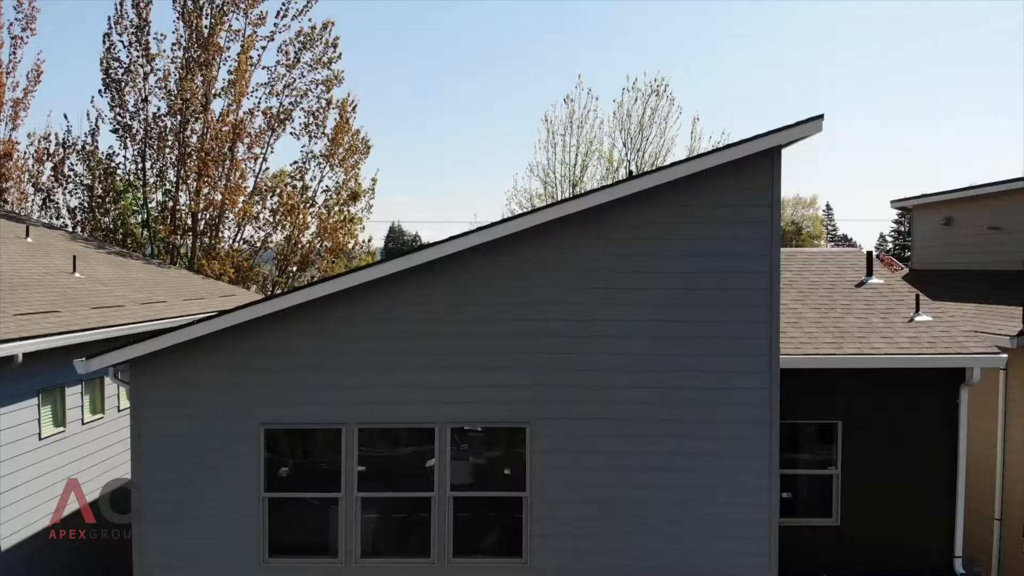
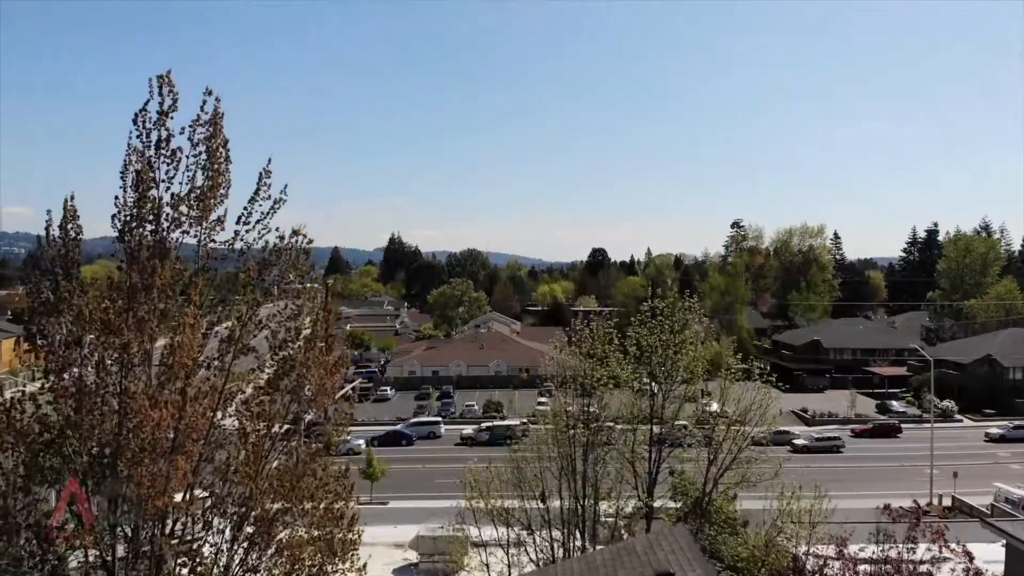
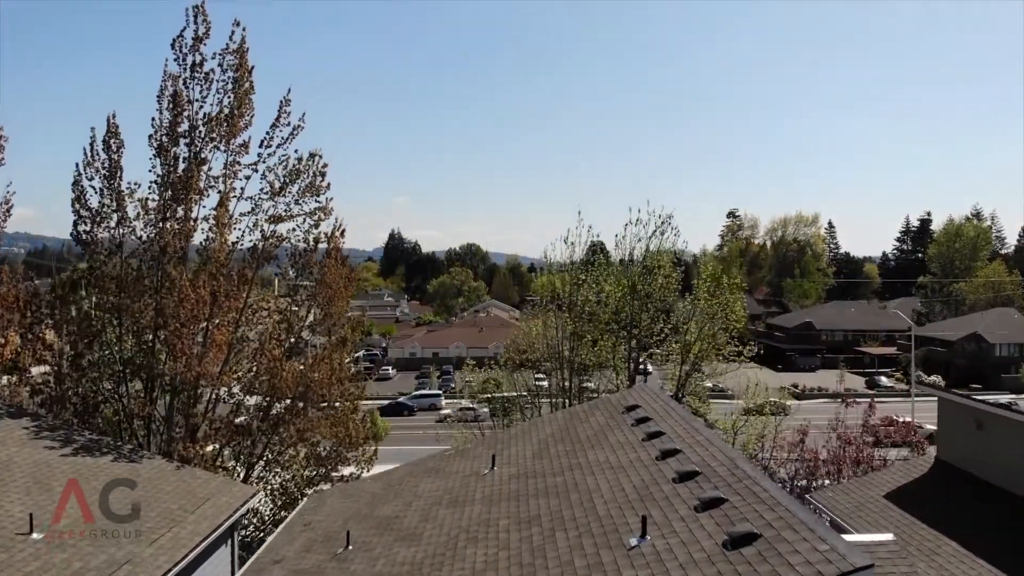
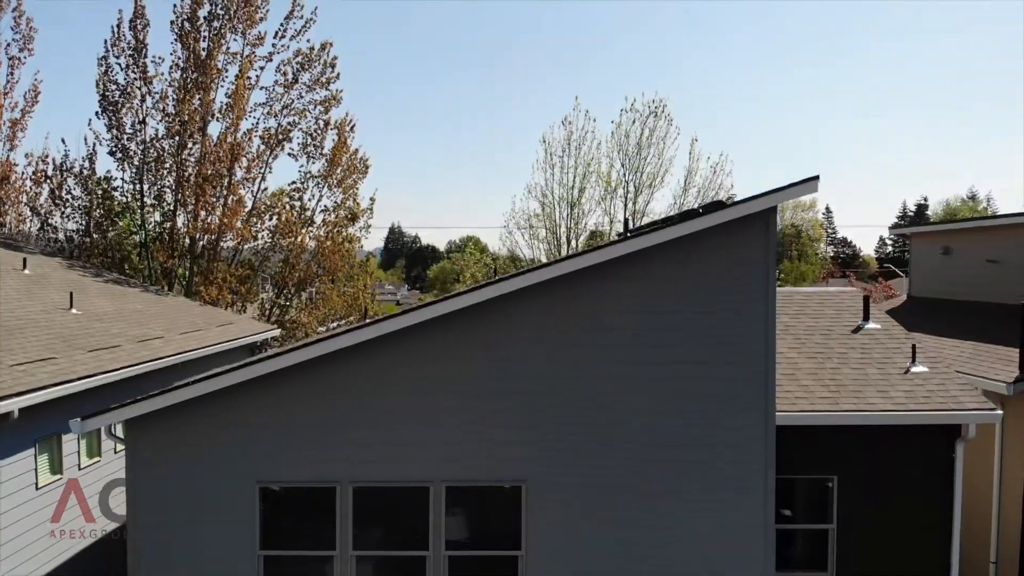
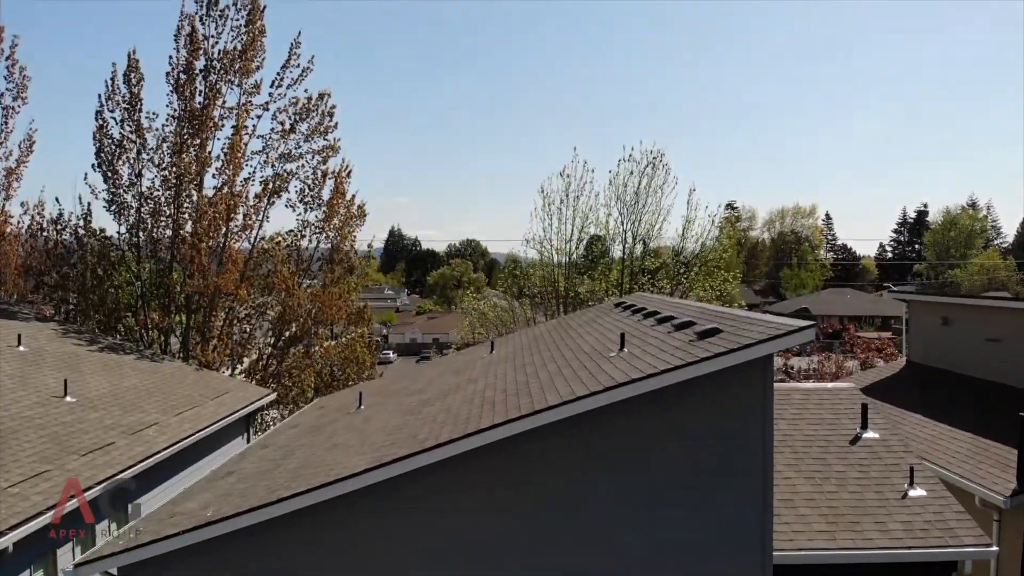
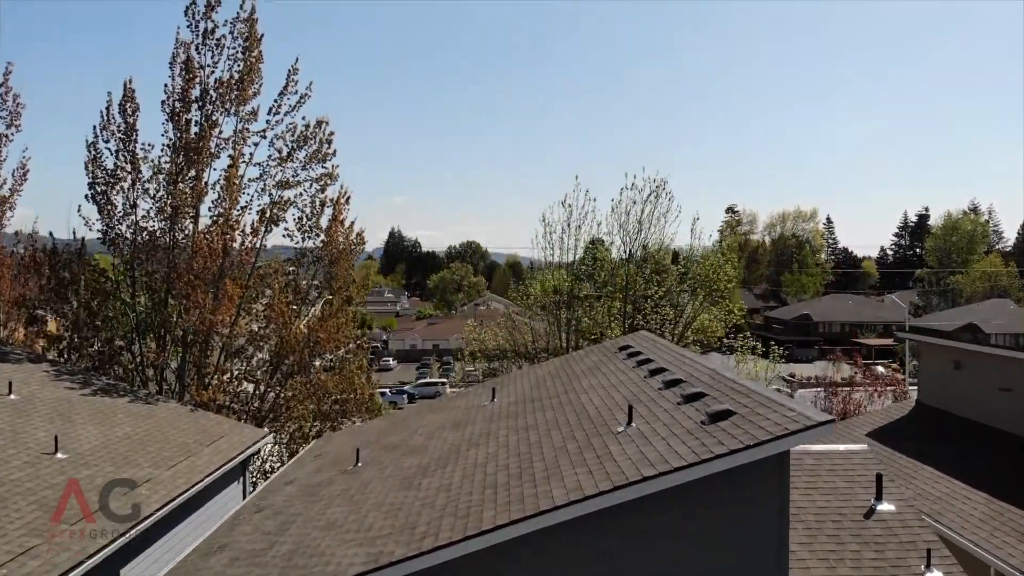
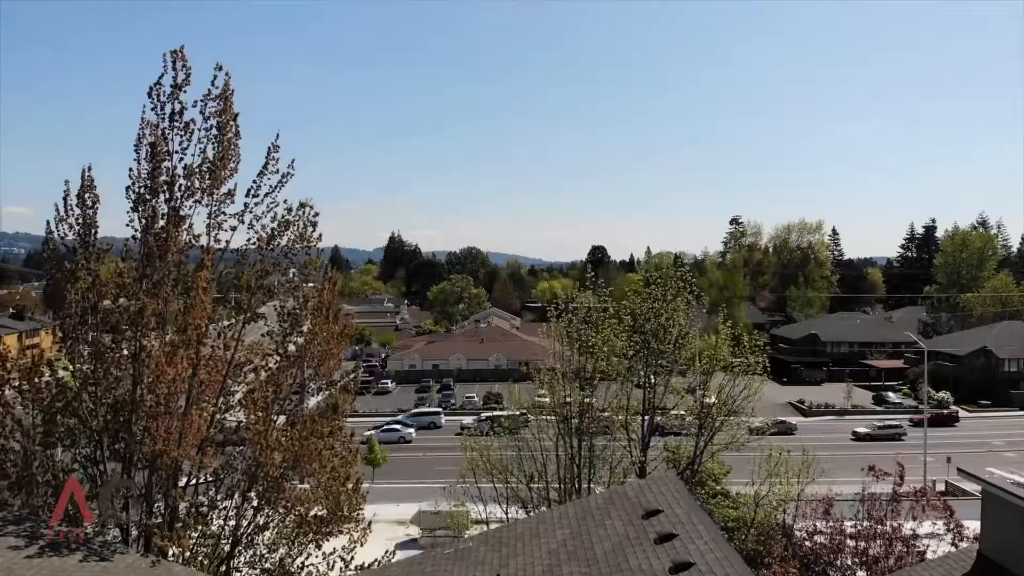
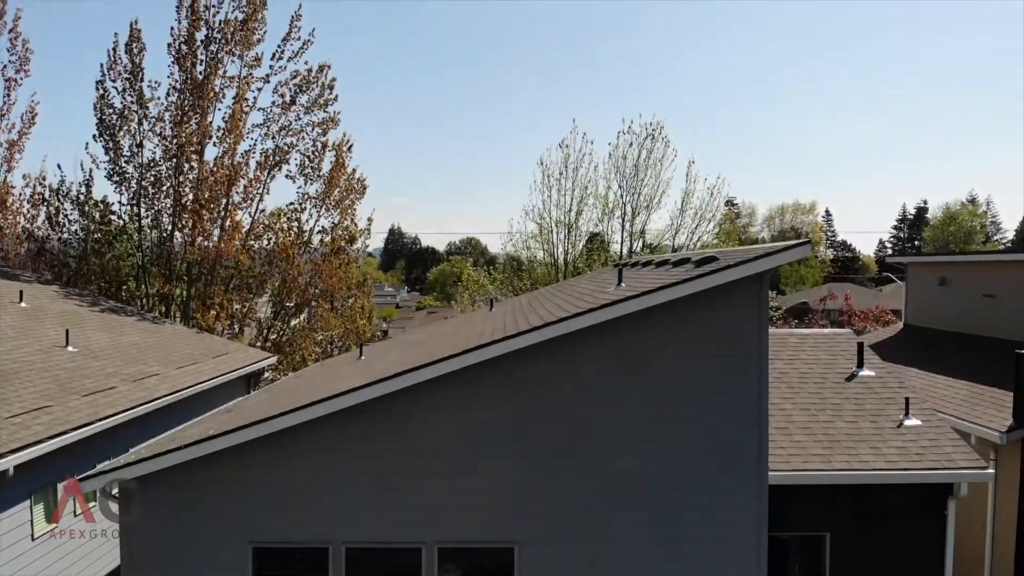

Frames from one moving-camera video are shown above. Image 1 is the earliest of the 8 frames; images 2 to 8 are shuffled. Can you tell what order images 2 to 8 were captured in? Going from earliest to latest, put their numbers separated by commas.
4, 8, 5, 6, 3, 7, 2
